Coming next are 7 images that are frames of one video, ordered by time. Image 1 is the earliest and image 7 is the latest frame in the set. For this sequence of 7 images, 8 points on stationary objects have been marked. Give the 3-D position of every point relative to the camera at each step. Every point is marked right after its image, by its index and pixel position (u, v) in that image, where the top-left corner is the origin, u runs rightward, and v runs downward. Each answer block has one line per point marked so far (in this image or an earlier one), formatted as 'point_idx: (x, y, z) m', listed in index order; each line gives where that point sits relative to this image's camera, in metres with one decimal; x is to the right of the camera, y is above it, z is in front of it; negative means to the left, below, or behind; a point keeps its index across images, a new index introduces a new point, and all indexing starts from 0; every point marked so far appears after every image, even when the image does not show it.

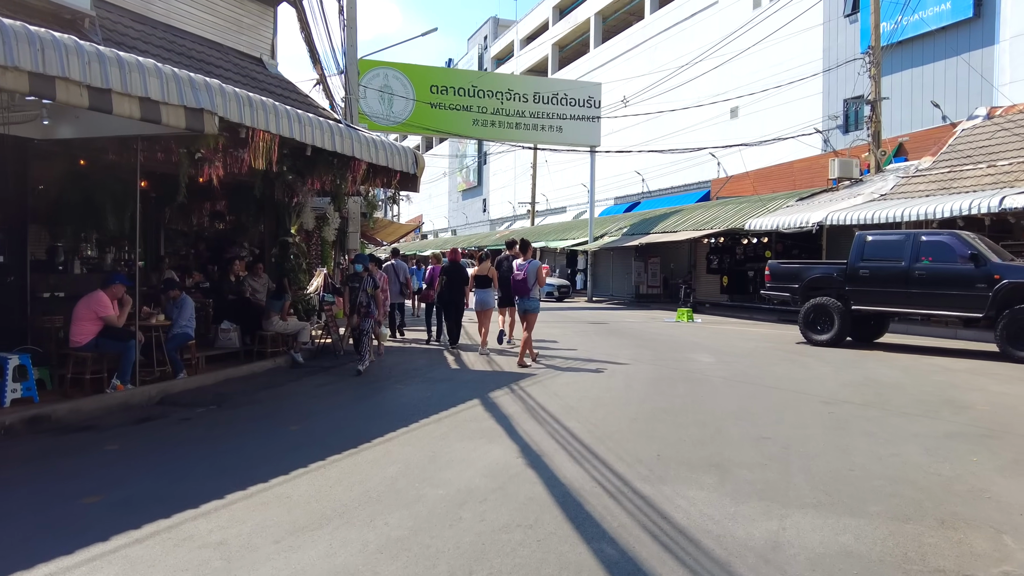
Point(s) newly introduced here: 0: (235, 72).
0: (-3.6, +2.8, +10.5) m
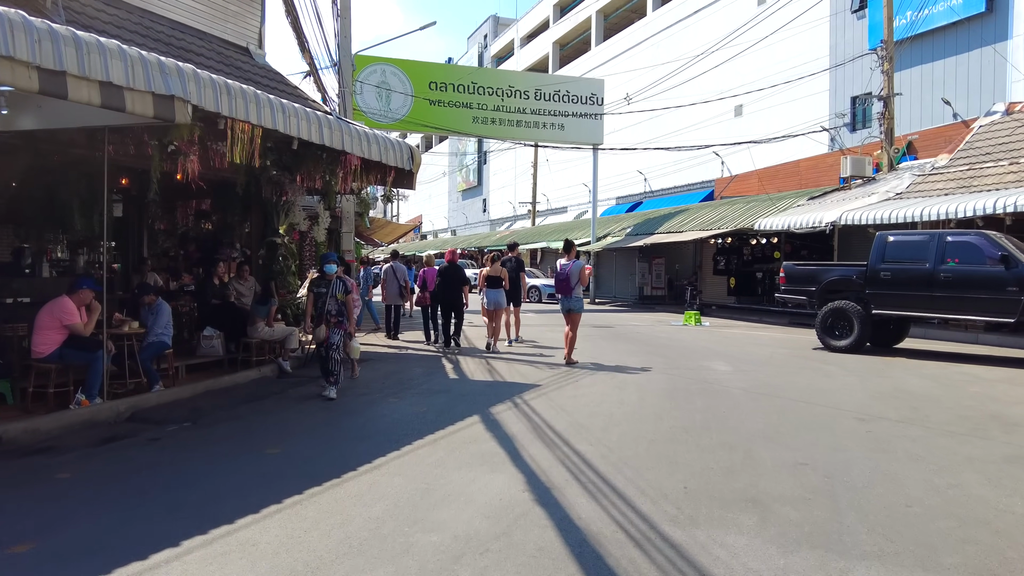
0: (-3.6, +2.8, +9.8) m
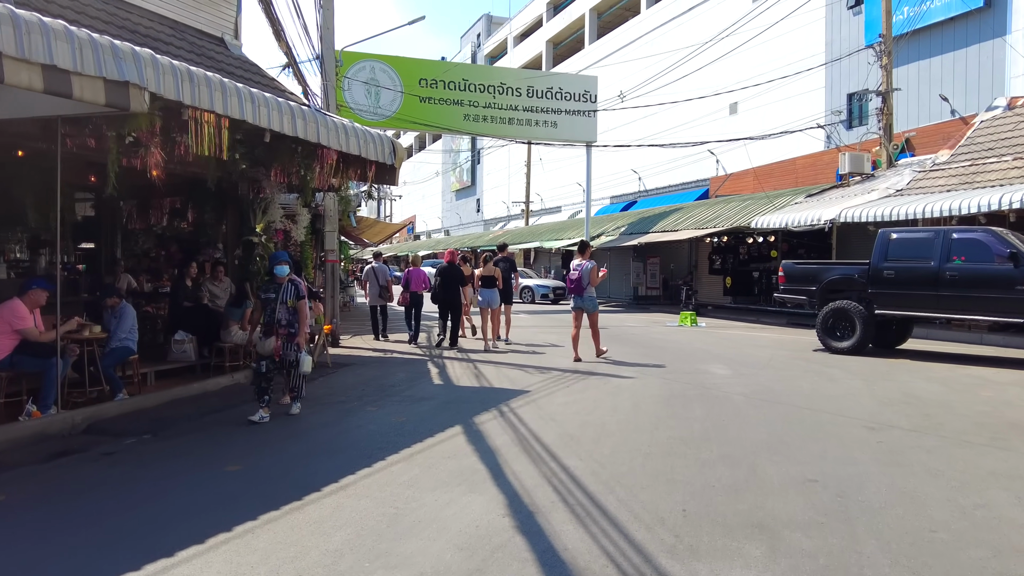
0: (-3.8, +2.8, +9.3) m
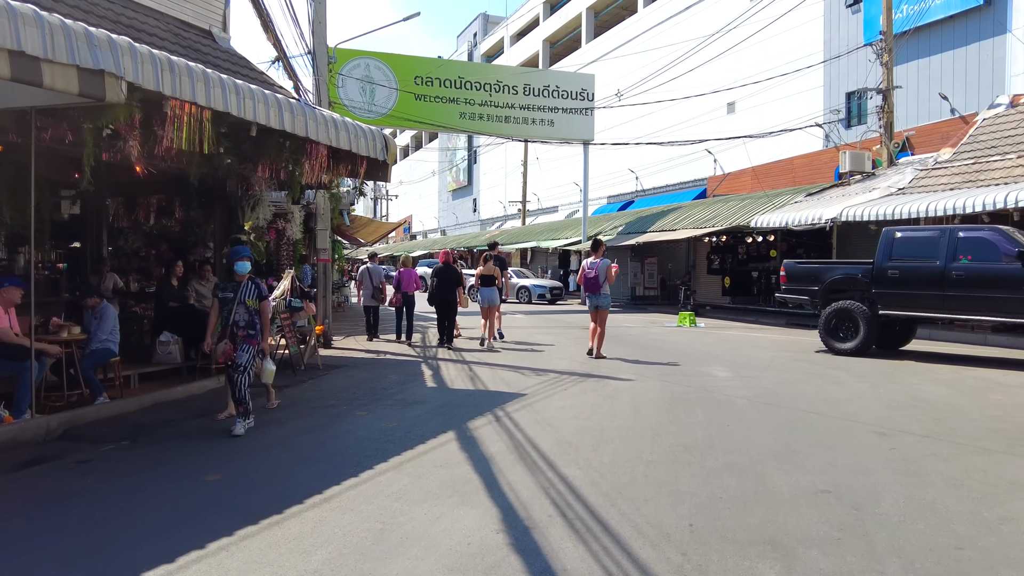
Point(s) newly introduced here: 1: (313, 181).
0: (-3.8, +2.8, +9.0) m
1: (-2.3, +1.2, +9.1) m
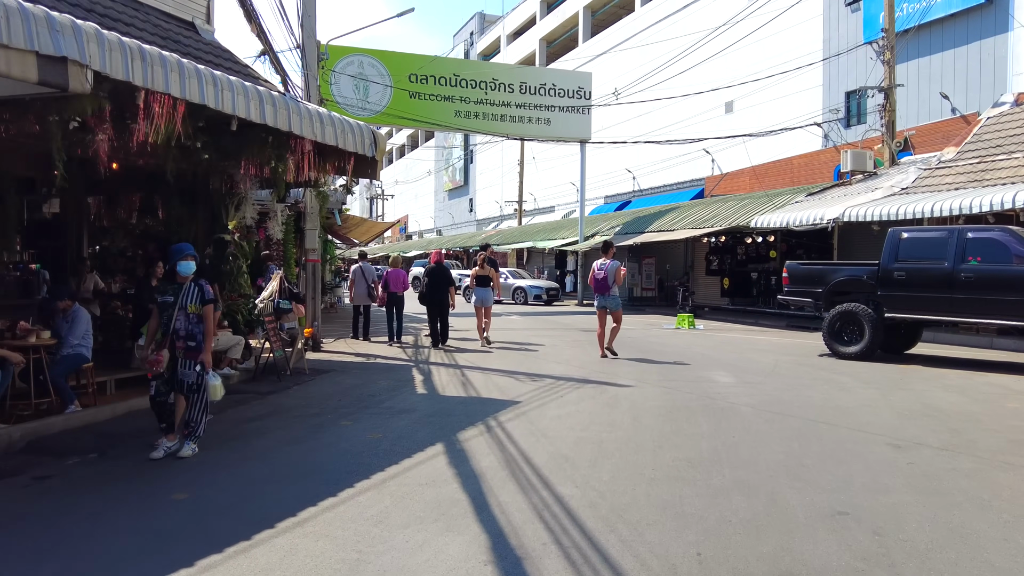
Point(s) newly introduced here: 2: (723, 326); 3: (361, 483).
0: (-3.9, +2.8, +8.6) m
1: (-2.3, +1.2, +8.7) m
2: (+4.7, -0.9, +17.8) m
3: (-0.9, -1.2, +4.8) m
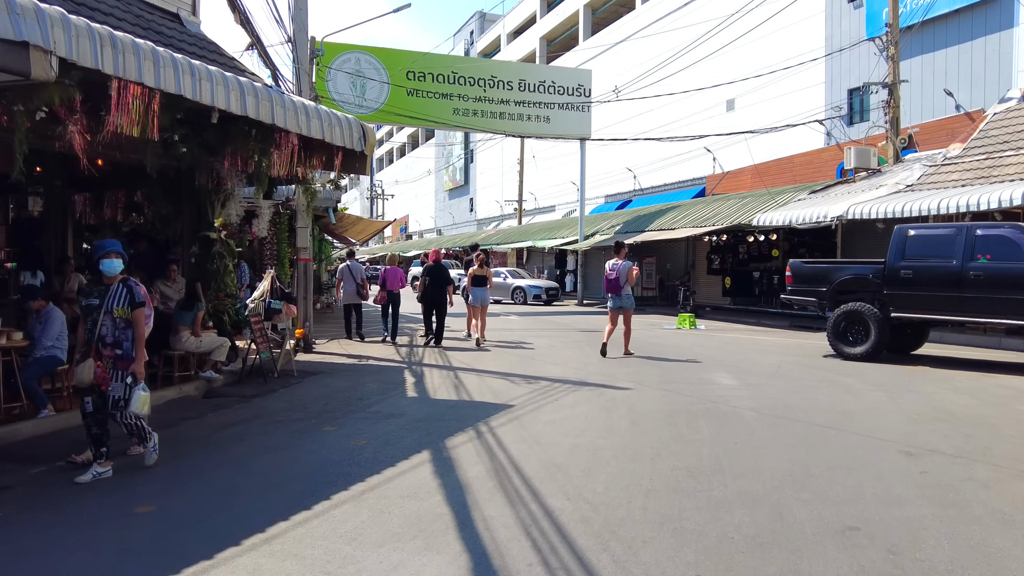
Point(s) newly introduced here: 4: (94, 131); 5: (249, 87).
0: (-3.9, +2.8, +8.3) m
1: (-2.4, +1.2, +8.4) m
2: (+4.7, -0.8, +17.5) m
3: (-1.0, -1.2, +4.5) m
4: (-3.5, +1.3, +6.7) m
5: (-2.3, +1.8, +7.0) m
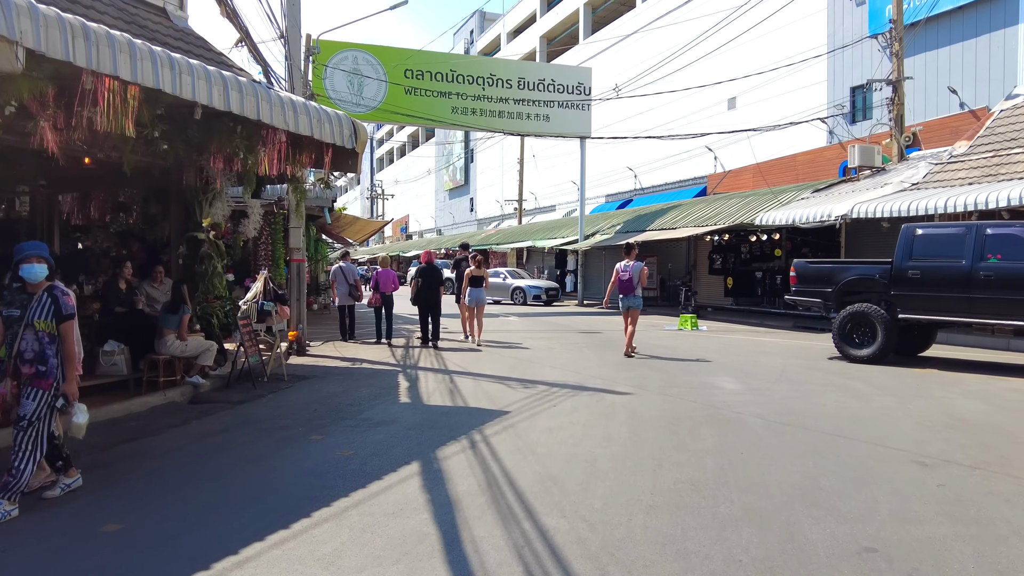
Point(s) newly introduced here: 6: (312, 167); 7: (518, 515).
0: (-4.0, +2.7, +8.1) m
1: (-2.4, +1.2, +8.1) m
2: (+4.6, -0.8, +17.2) m
3: (-1.0, -1.2, +4.3) m
4: (-3.5, +1.3, +6.4) m
5: (-2.3, +1.7, +6.7) m
6: (-2.1, +1.3, +8.6) m
7: (0.0, -1.2, +4.1) m
